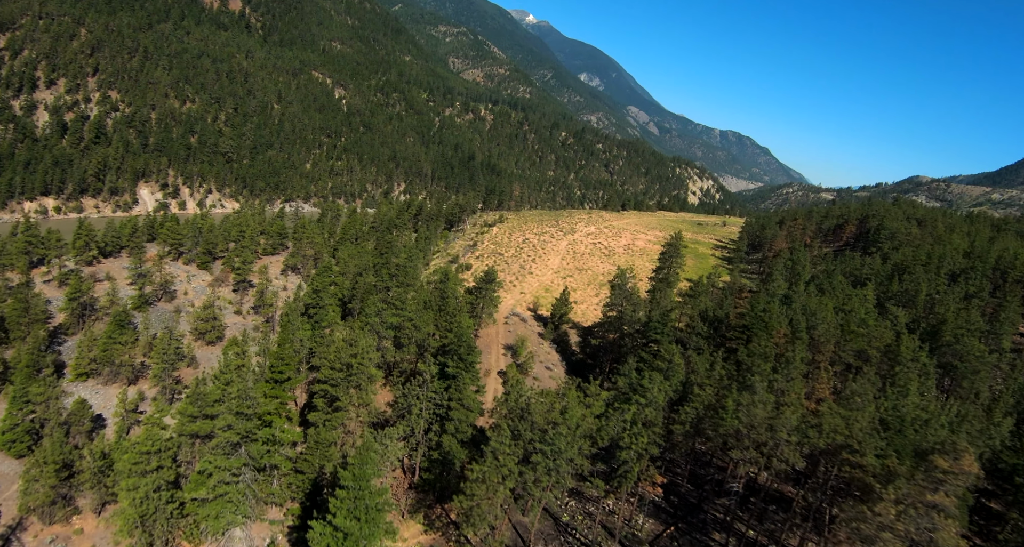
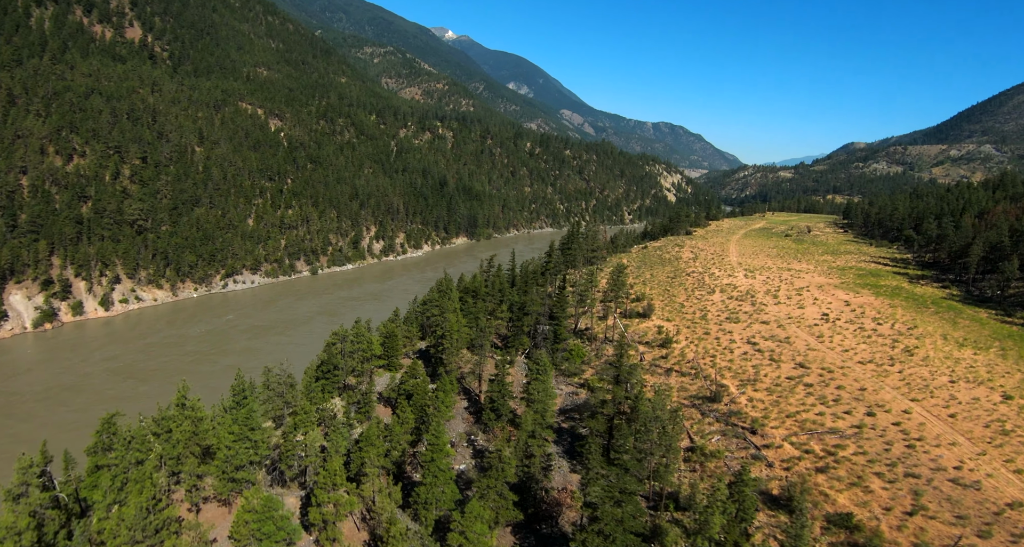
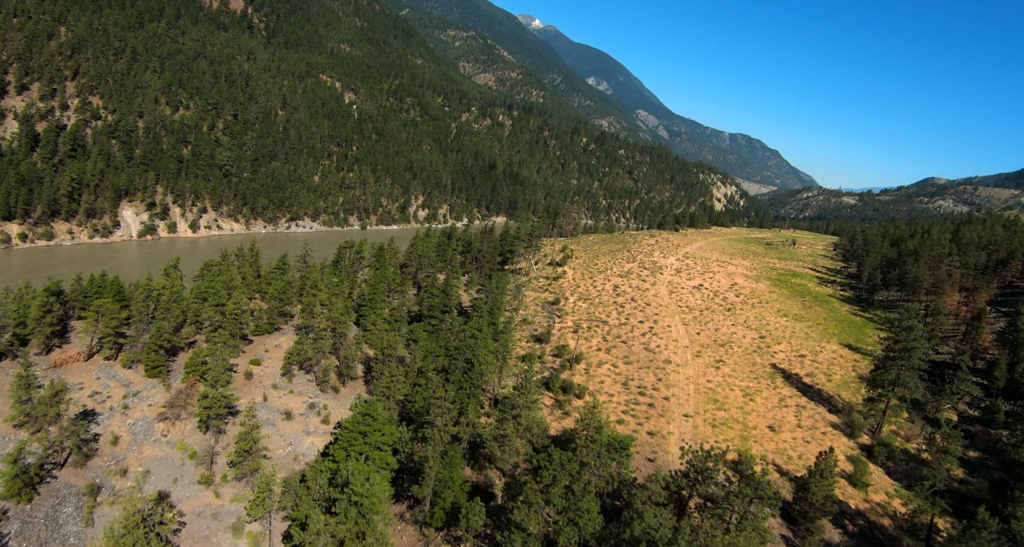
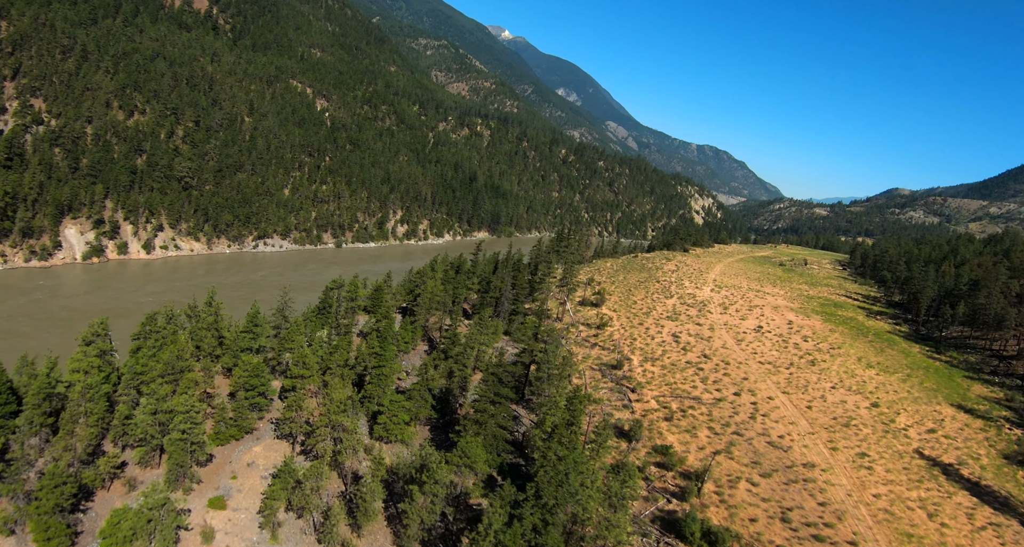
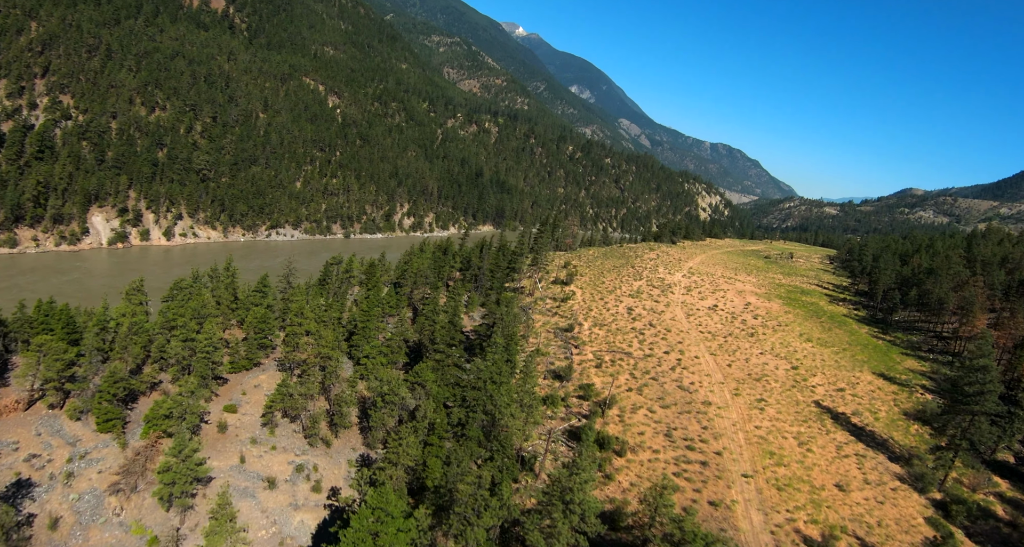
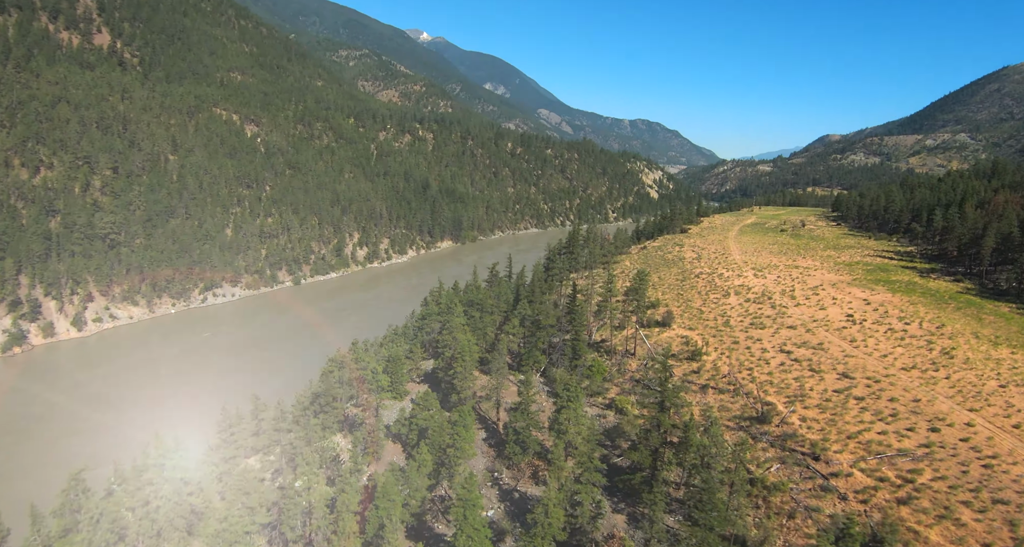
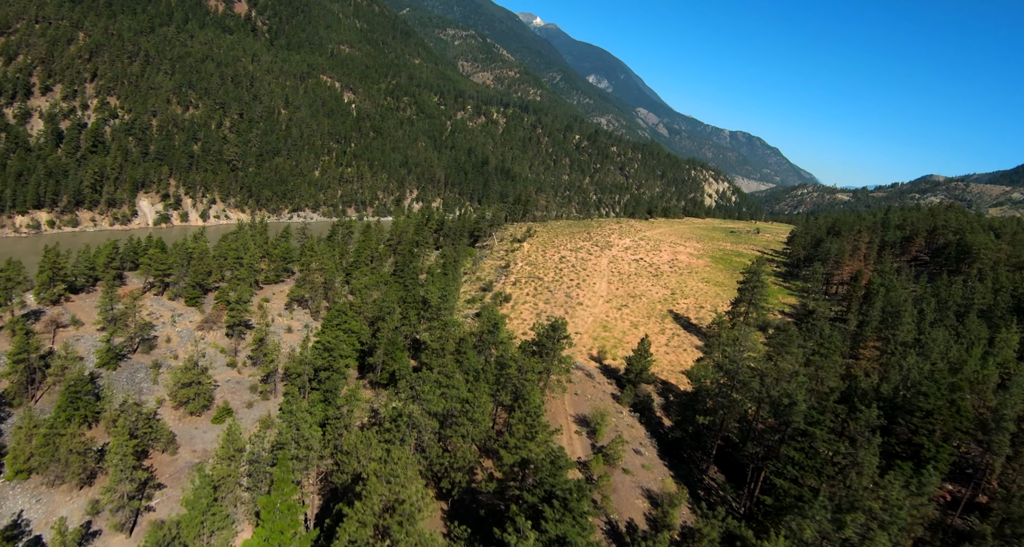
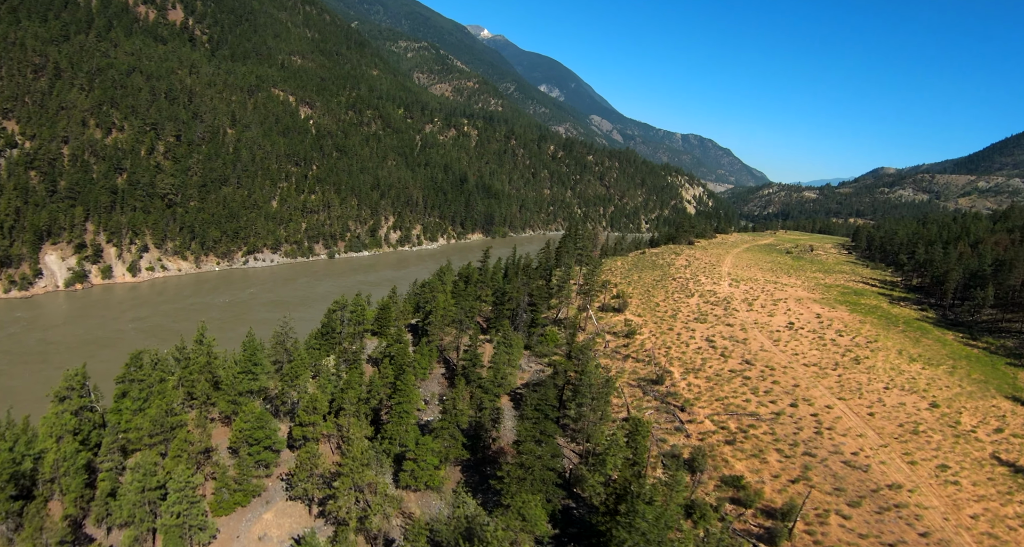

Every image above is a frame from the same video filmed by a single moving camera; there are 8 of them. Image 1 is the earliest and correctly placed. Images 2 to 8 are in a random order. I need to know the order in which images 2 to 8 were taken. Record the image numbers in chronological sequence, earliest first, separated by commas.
7, 3, 5, 4, 8, 2, 6
